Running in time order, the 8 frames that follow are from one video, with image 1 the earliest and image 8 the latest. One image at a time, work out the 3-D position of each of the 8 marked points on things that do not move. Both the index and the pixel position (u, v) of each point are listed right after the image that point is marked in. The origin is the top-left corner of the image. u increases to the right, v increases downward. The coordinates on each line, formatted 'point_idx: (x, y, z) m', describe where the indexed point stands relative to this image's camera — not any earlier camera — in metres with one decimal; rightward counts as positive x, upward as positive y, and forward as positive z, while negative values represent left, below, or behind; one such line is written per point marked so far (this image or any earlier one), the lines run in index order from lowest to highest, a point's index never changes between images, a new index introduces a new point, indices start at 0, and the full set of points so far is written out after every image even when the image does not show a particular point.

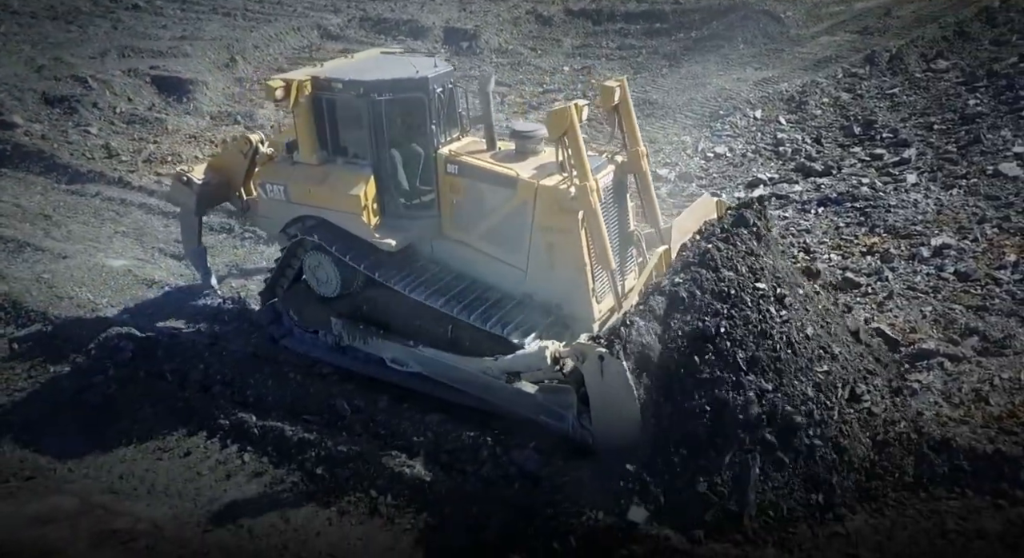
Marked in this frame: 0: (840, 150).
0: (+4.2, +1.7, +9.7) m
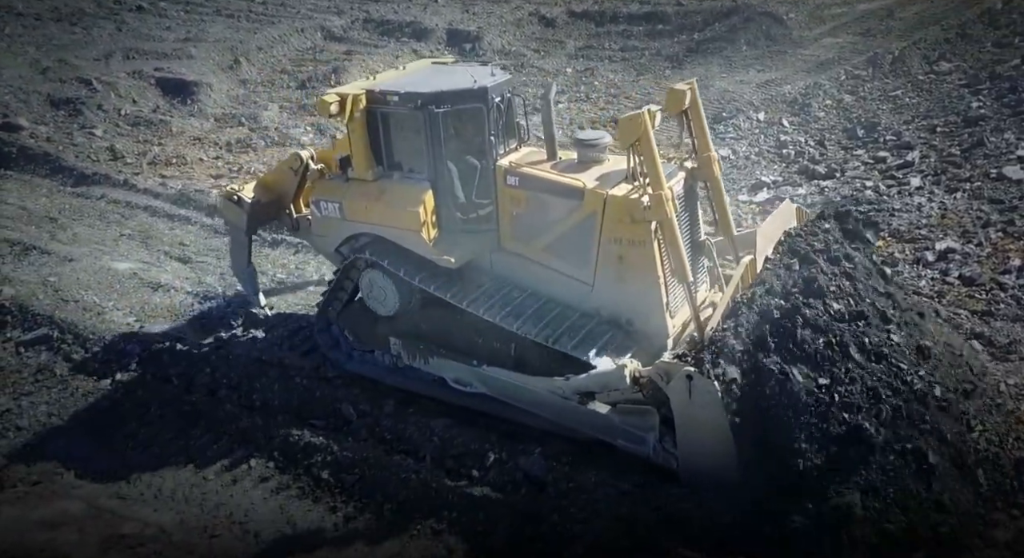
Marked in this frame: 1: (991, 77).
0: (+4.3, +1.6, +9.7) m
1: (+7.4, +3.1, +11.5) m
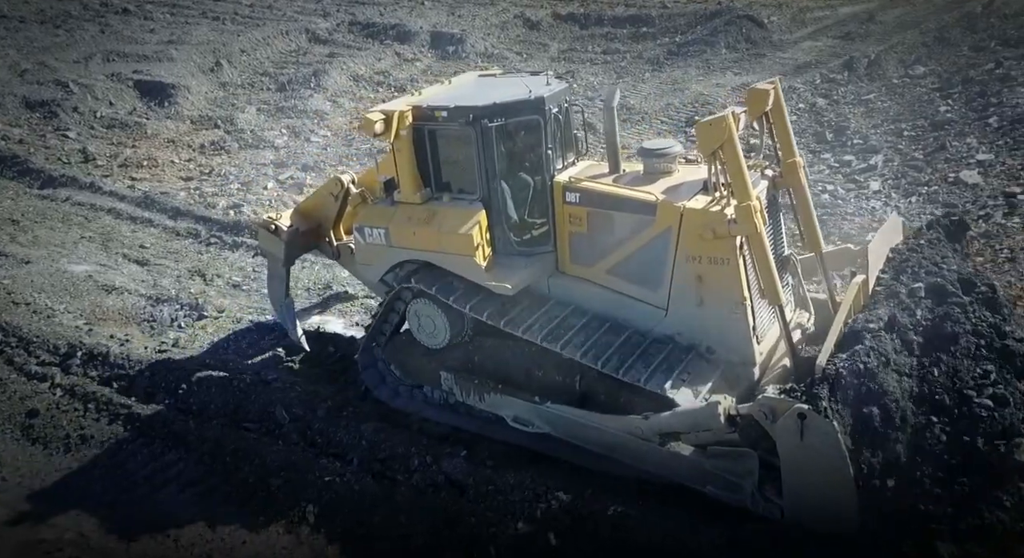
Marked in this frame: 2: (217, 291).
0: (+3.9, +1.6, +9.7) m
1: (+7.0, +3.0, +11.6) m
2: (-2.7, -0.1, +6.9) m
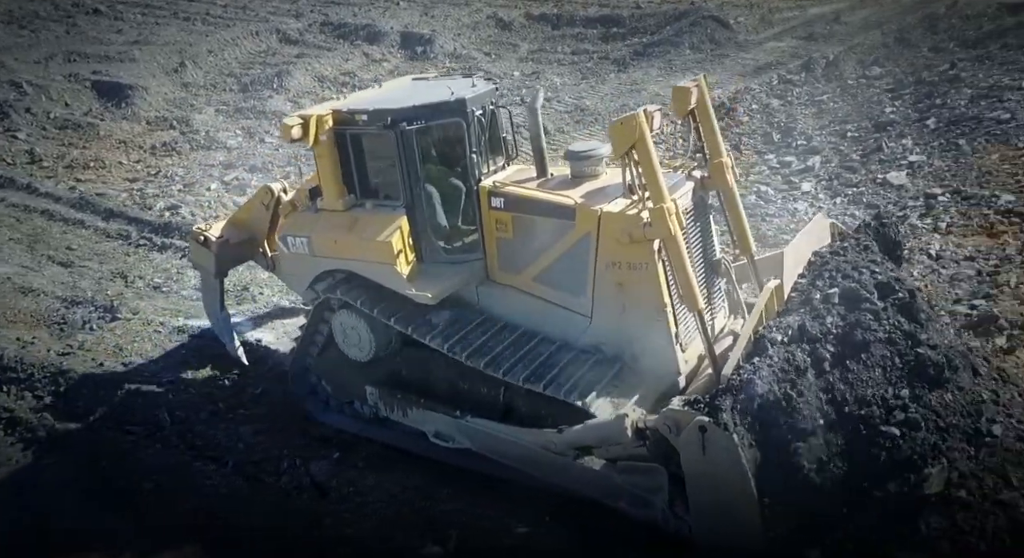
0: (+3.1, +1.6, +9.7) m
1: (+6.2, +3.0, +11.6) m
2: (-3.4, -0.1, +6.9) m
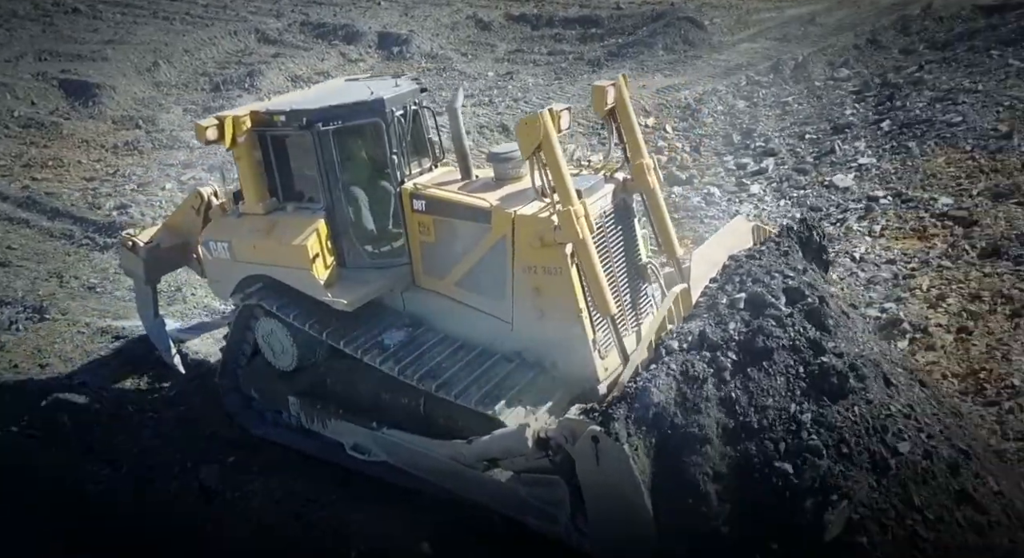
0: (+2.6, +1.5, +9.7) m
1: (+5.7, +3.0, +11.5) m
2: (-4.0, -0.1, +6.8) m
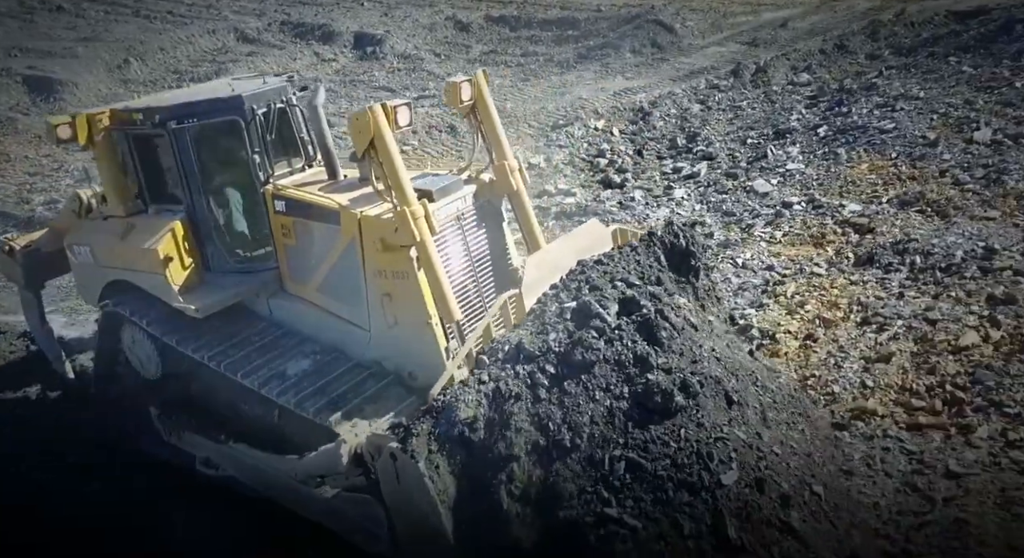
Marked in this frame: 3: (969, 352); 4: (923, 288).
0: (+1.8, +1.5, +9.6) m
1: (+4.9, +2.9, +11.4) m
2: (-4.9, -0.1, +6.8) m
3: (+2.3, -0.3, +3.8) m
4: (+2.4, 0.0, +4.5) m
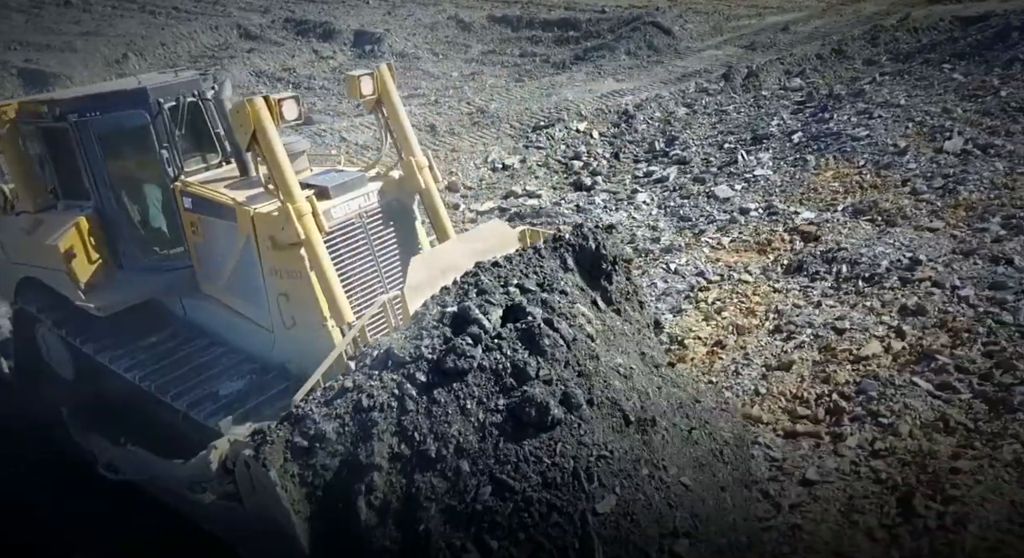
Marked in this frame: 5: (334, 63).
0: (+1.4, +1.4, +9.4) m
1: (+4.6, +2.7, +11.2) m
2: (-5.3, 0.0, +6.8) m
3: (+1.7, -0.4, +3.6) m
4: (+1.9, -0.1, +4.3) m
5: (-4.1, +5.0, +17.5) m
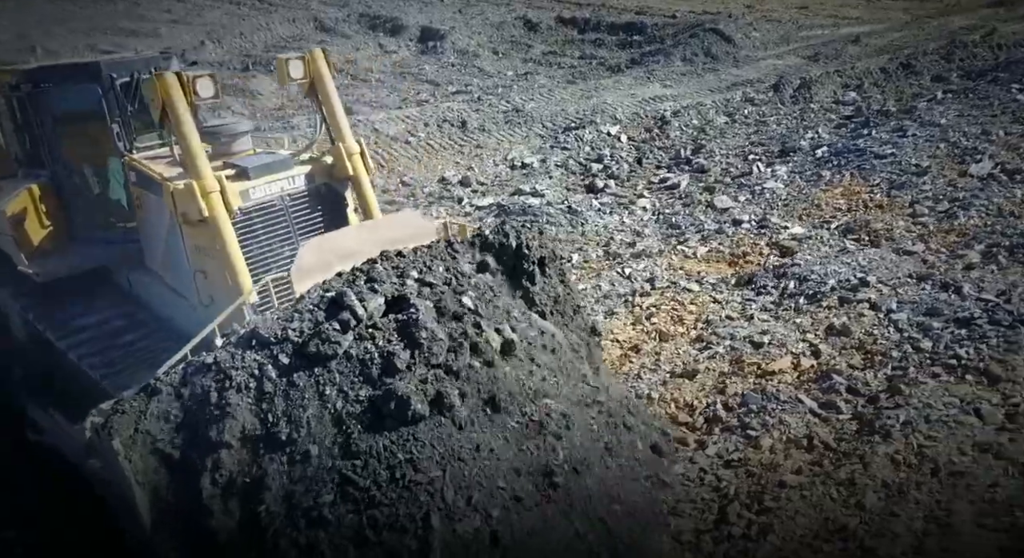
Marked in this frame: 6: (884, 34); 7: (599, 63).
0: (+1.6, +1.3, +9.2) m
1: (+5.1, +2.4, +10.6) m
2: (-5.4, +0.4, +7.3) m
3: (+1.2, -0.5, +3.4) m
4: (+1.4, -0.2, +4.1) m
5: (-2.7, +5.3, +17.9) m
6: (+7.9, +5.2, +15.9) m
7: (+1.9, +4.6, +16.2) m
